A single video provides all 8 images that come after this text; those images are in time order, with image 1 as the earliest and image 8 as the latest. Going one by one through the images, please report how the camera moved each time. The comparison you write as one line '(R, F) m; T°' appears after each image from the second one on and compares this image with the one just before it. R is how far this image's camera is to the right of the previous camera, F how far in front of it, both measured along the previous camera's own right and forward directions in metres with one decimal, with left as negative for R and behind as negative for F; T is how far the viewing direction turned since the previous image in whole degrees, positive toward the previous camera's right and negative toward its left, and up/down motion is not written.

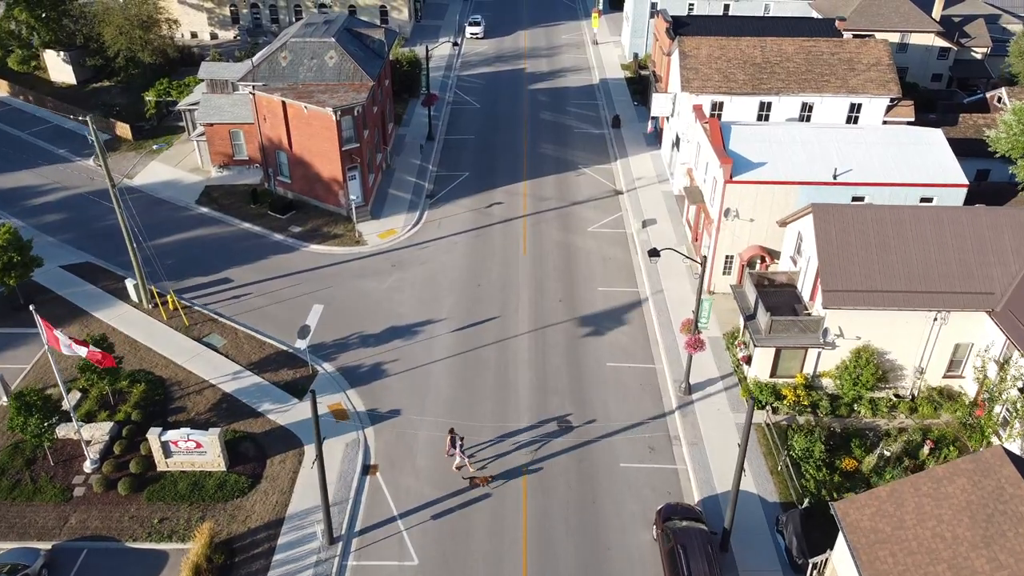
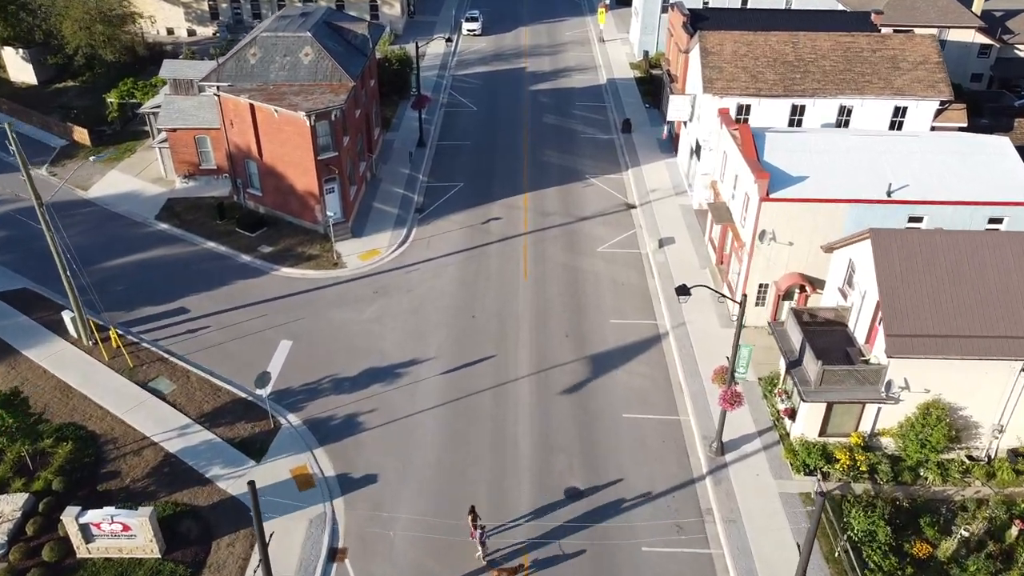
(+0.1, +4.6) m; 0°
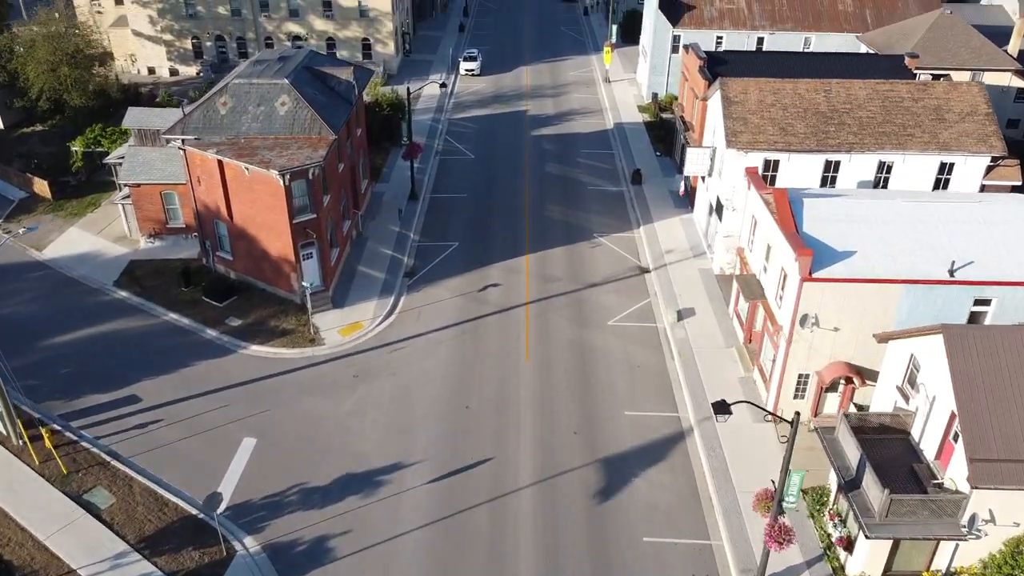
(0.0, +3.9) m; 0°
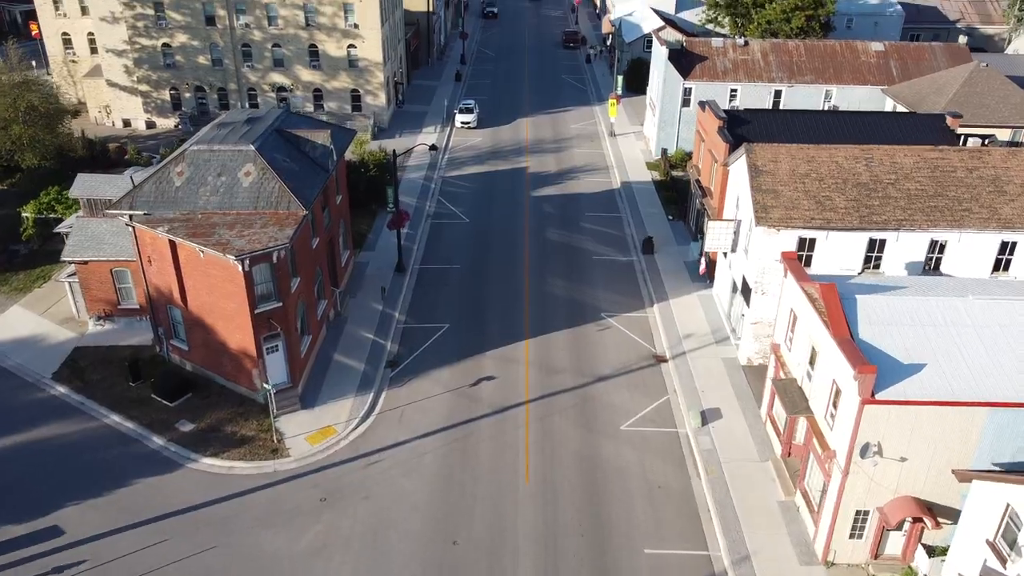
(+0.1, +4.1) m; 0°
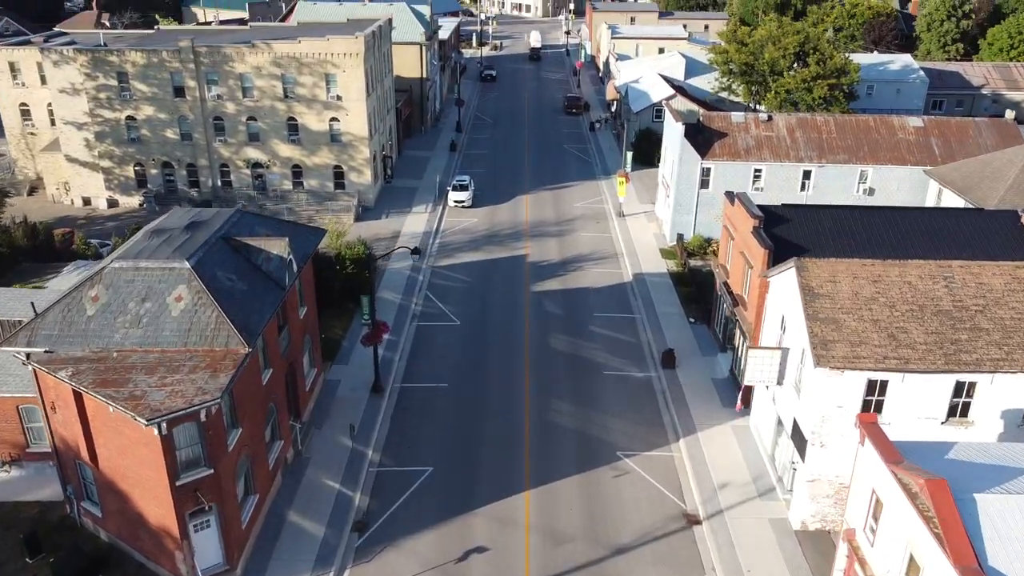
(+0.1, +5.4) m; 0°
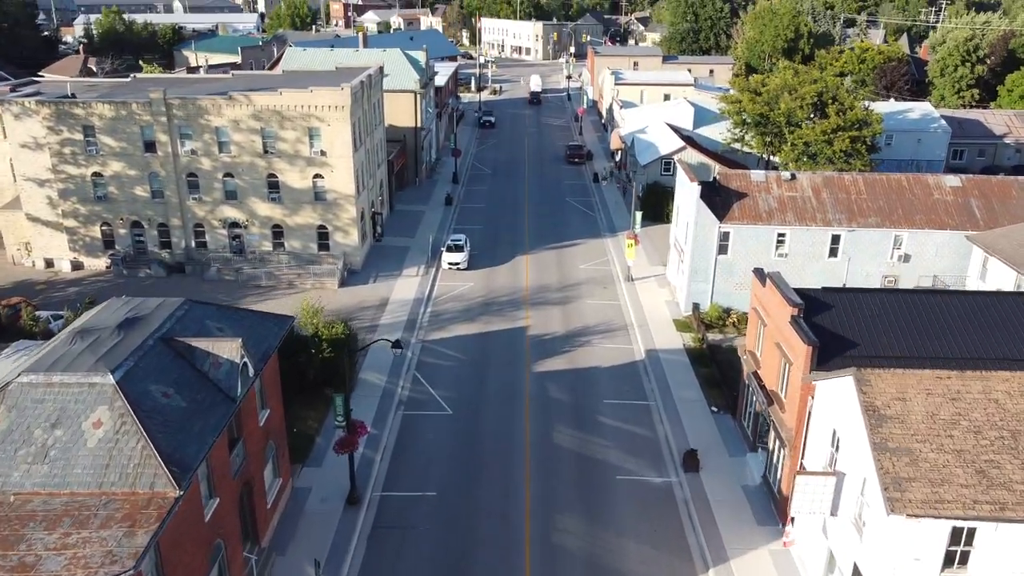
(+0.1, +4.1) m; 0°
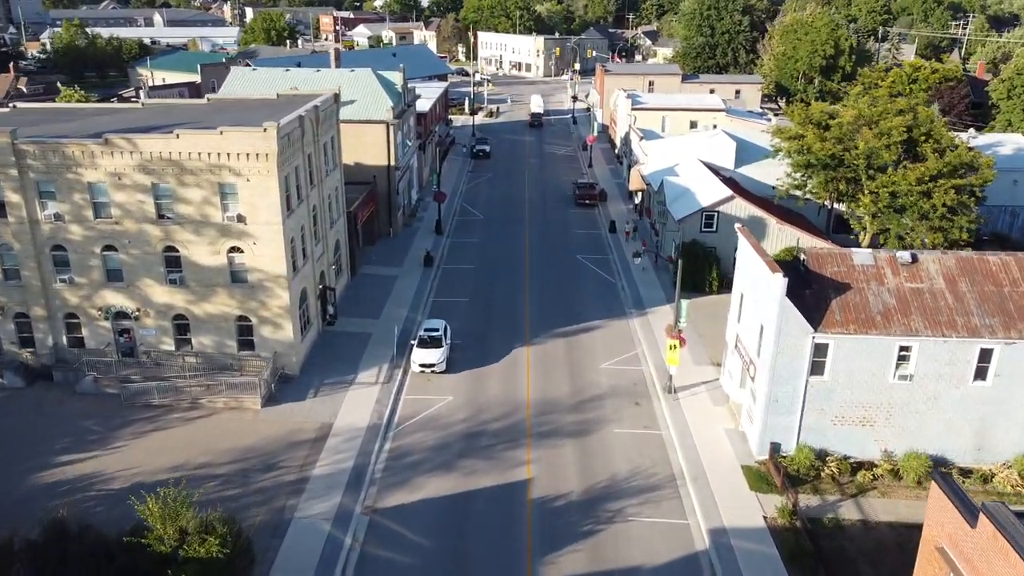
(+0.2, +12.7) m; 0°
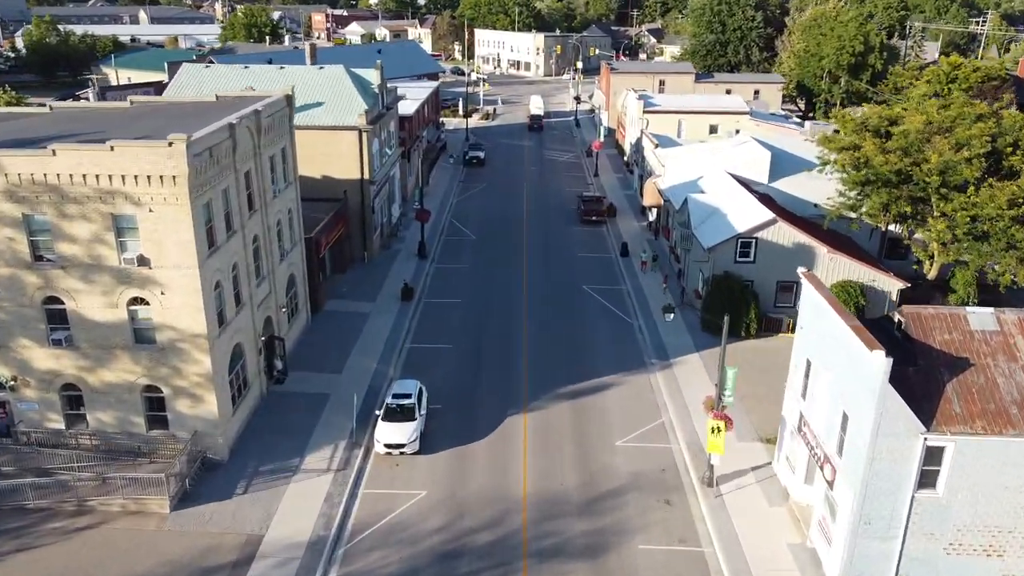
(+0.3, +7.6) m; 0°
